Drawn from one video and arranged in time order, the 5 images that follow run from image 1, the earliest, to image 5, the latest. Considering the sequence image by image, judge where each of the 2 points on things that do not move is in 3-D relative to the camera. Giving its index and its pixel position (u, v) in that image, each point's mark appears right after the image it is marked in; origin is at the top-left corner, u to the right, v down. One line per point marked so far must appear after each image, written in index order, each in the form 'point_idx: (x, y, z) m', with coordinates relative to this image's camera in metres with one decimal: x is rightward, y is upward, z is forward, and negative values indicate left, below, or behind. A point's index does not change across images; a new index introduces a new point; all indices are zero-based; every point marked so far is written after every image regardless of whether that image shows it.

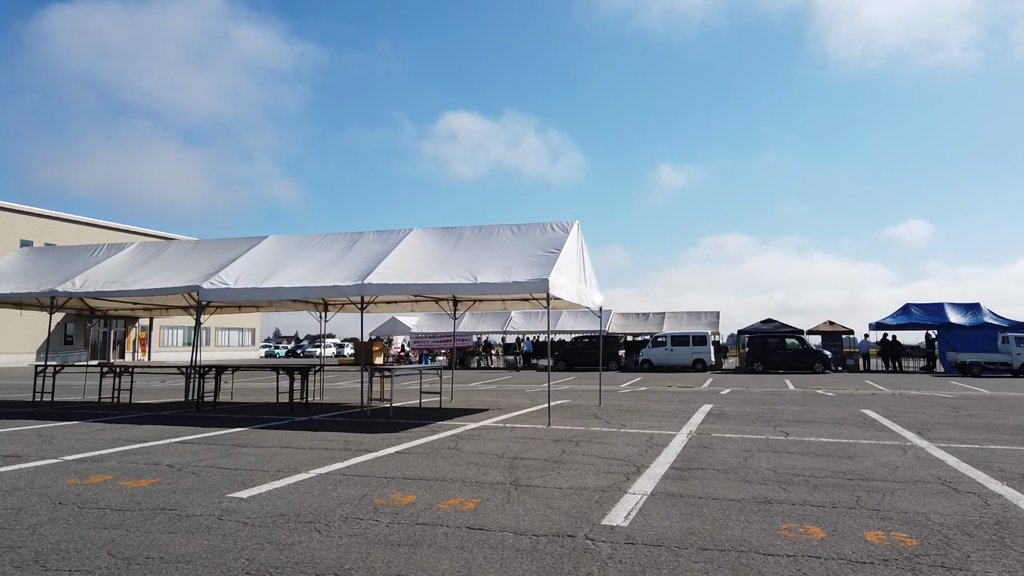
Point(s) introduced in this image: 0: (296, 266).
0: (-3.9, +0.4, +13.2) m
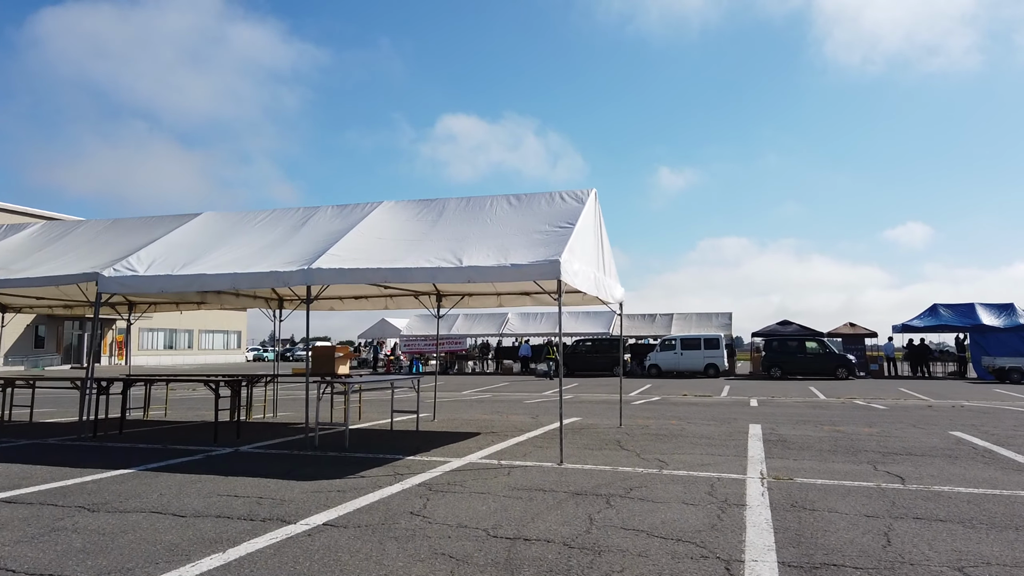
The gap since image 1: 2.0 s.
0: (-4.0, +0.5, +10.2) m
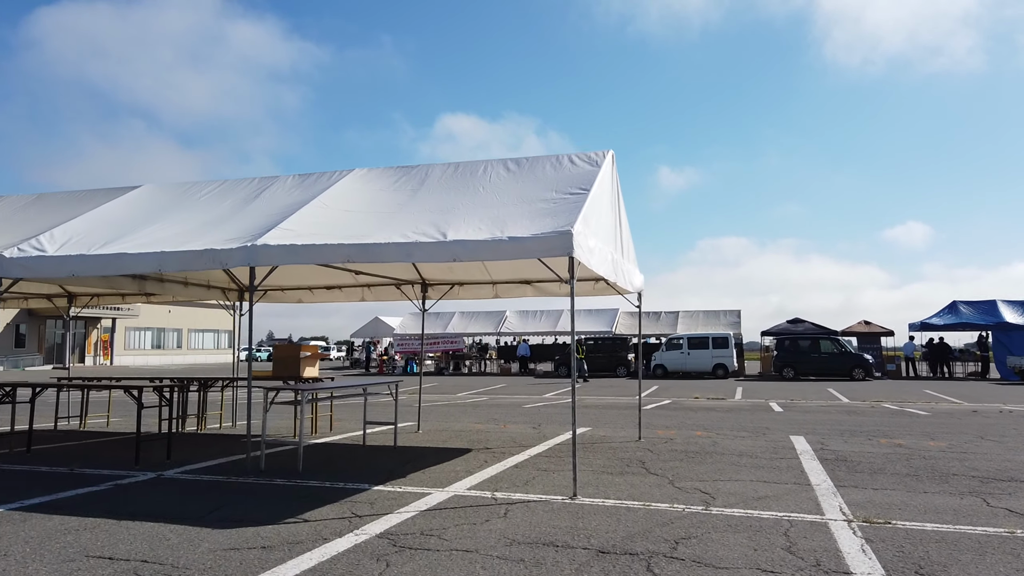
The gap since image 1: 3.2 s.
0: (-4.0, +0.7, +8.3) m
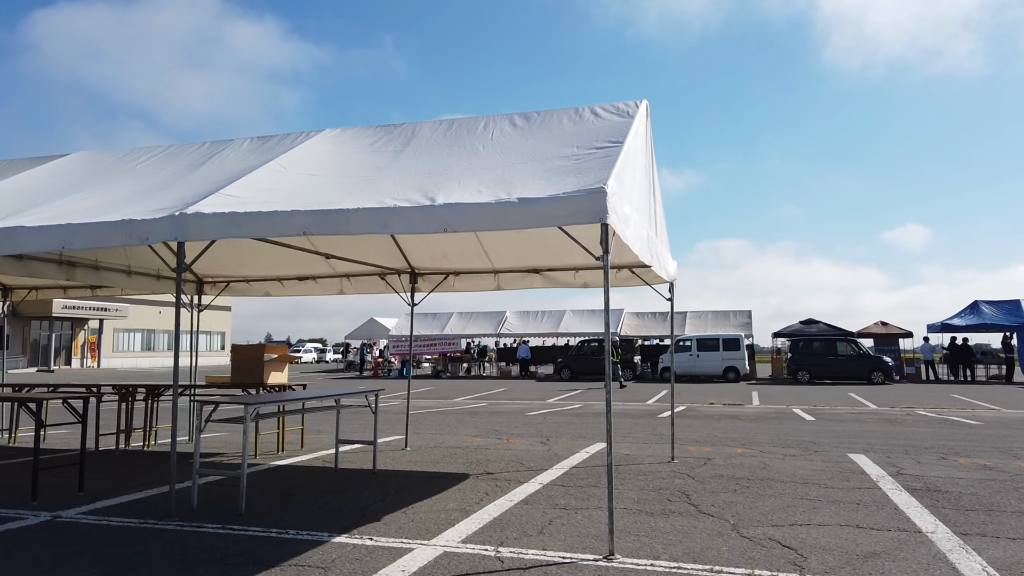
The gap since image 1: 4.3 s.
0: (-3.9, +0.8, +6.7) m
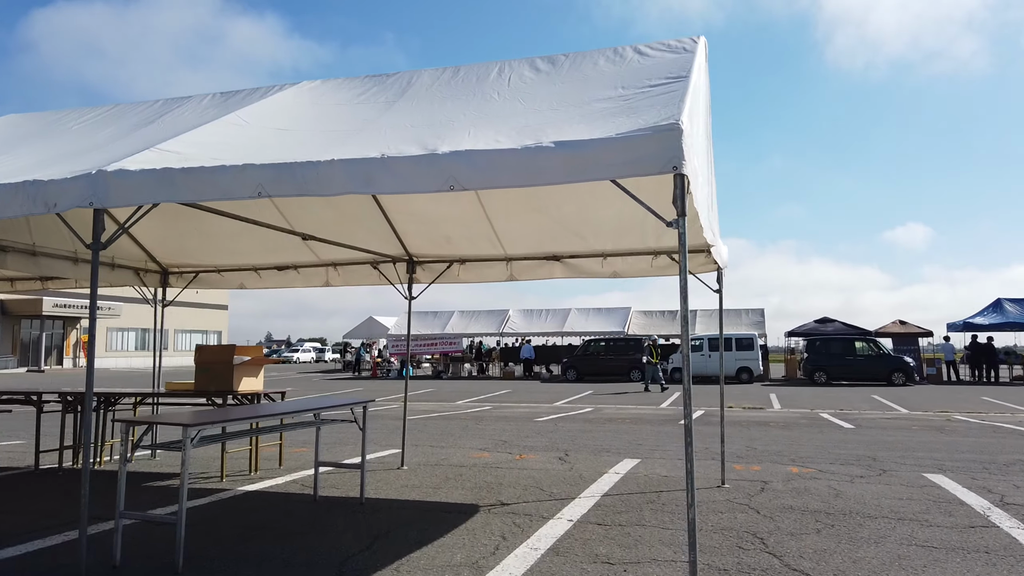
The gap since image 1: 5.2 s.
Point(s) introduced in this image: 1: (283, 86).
0: (-3.8, +0.9, +5.4) m
1: (-1.8, +1.6, +5.9) m
